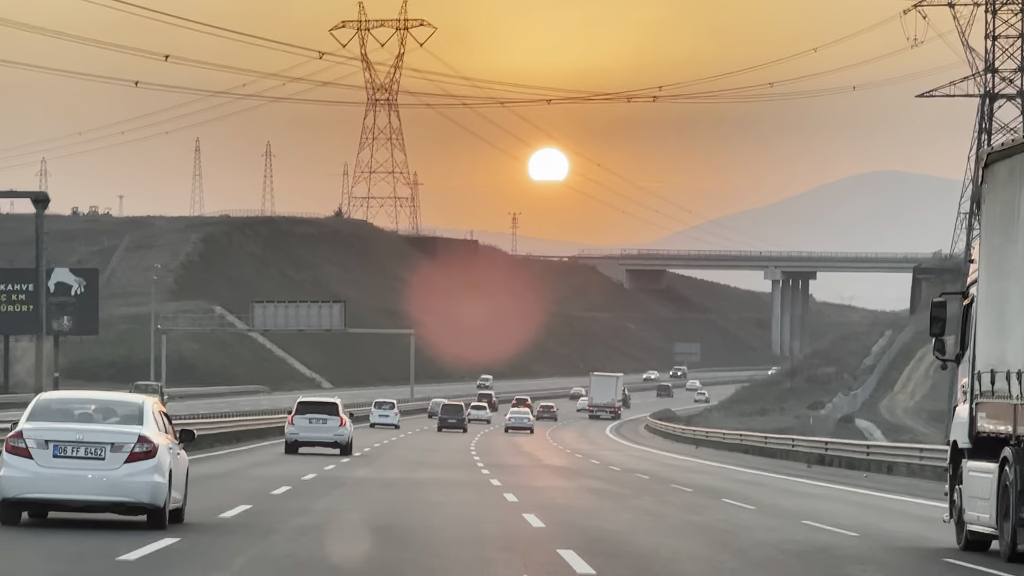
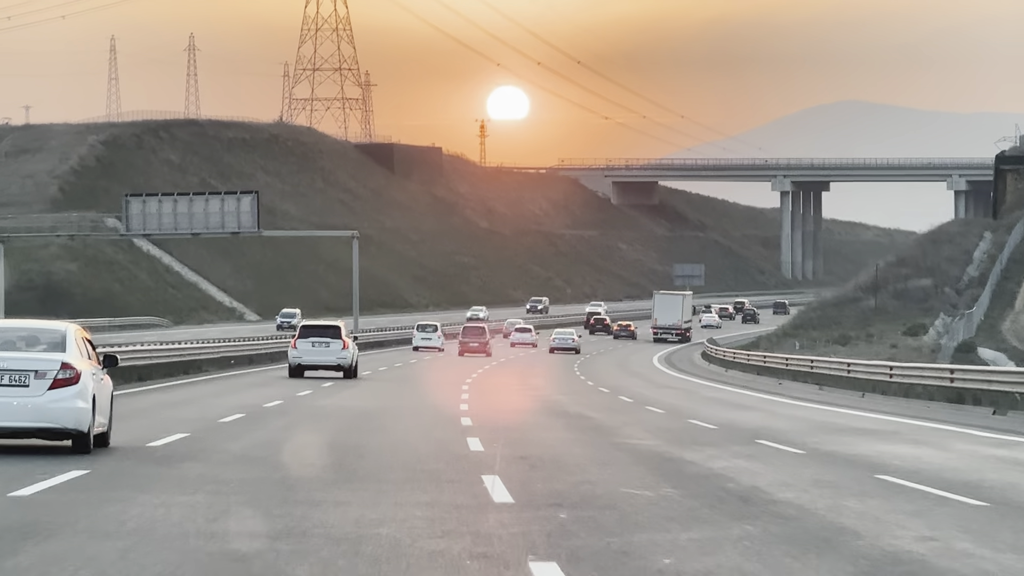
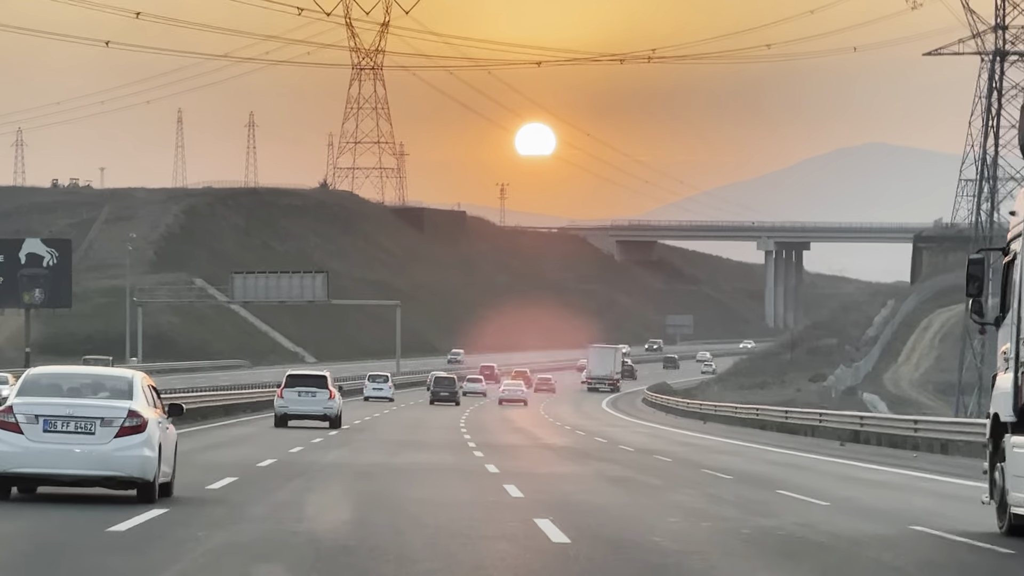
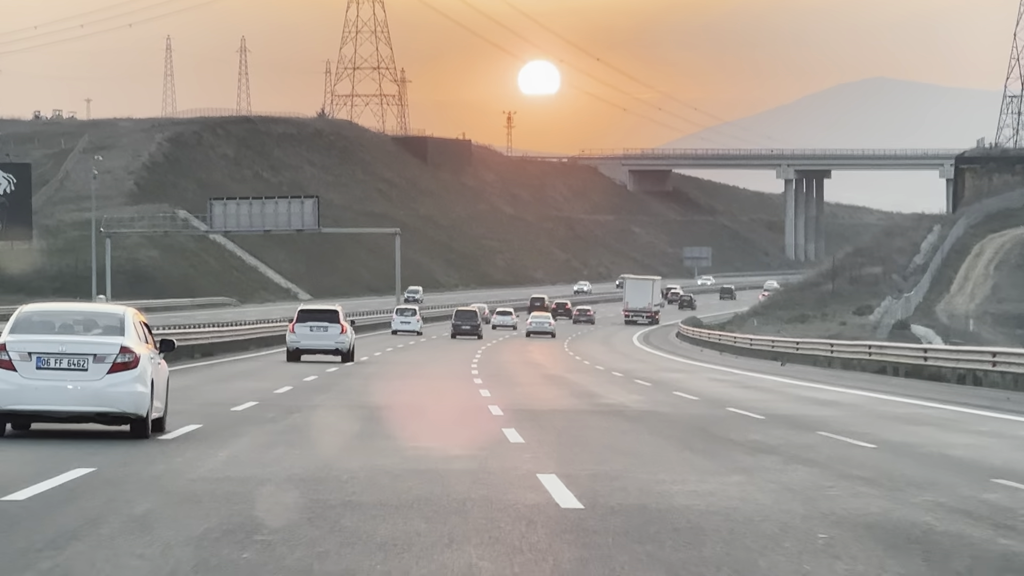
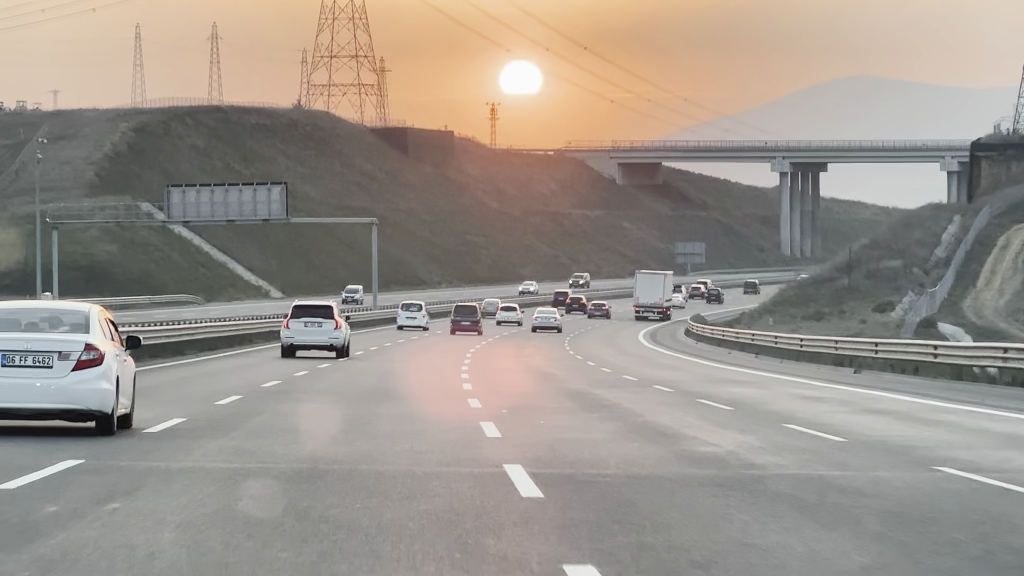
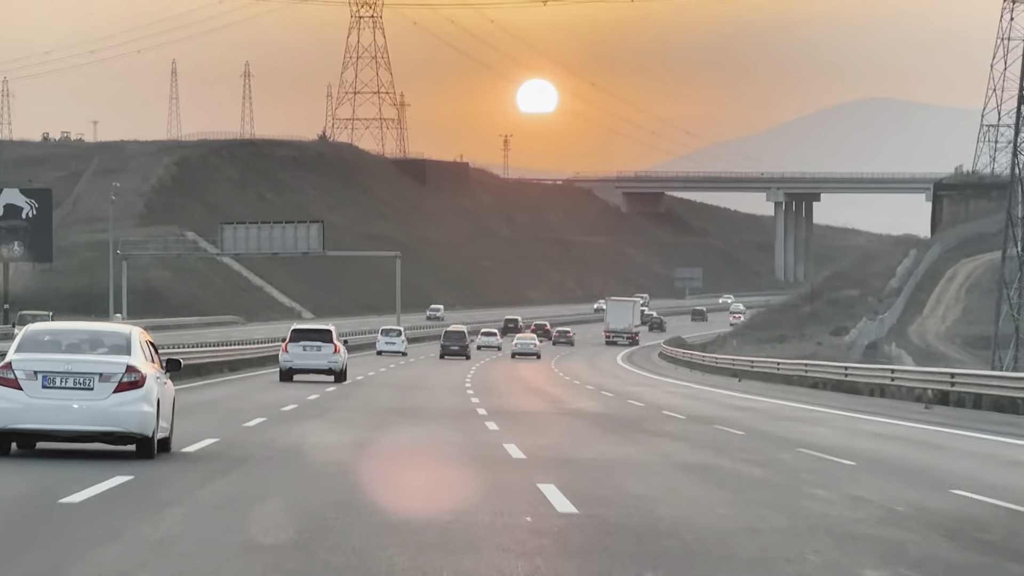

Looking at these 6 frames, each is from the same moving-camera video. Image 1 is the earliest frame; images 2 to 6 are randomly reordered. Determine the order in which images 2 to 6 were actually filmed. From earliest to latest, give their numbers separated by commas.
3, 6, 4, 5, 2
